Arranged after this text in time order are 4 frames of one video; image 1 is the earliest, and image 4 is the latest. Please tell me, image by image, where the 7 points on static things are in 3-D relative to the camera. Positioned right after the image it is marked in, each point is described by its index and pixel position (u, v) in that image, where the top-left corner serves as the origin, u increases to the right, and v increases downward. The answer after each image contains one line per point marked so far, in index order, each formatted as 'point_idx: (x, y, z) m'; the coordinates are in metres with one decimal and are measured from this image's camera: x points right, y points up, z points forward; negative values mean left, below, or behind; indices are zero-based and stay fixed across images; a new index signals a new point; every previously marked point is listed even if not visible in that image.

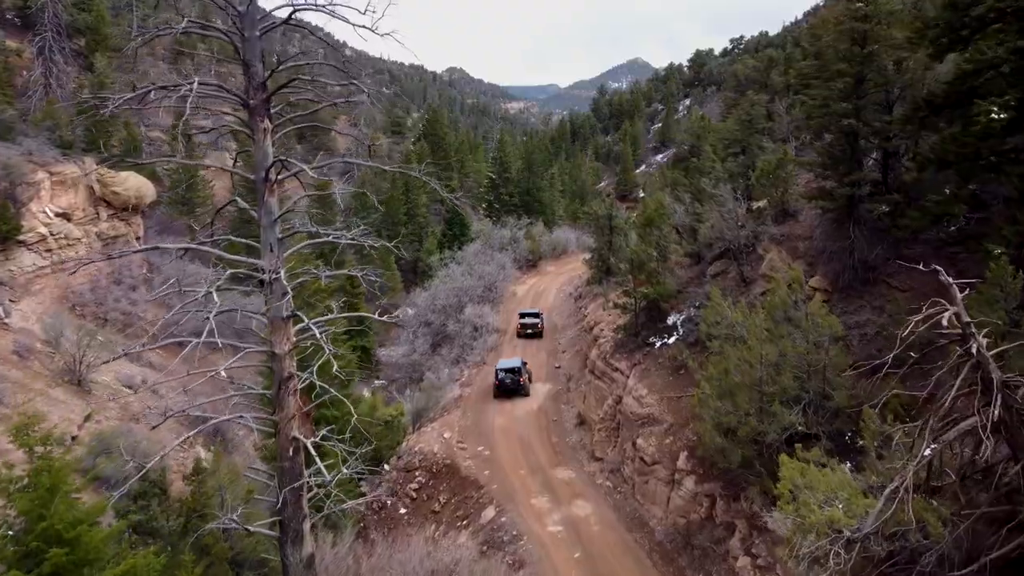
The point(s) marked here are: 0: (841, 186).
0: (+5.8, +1.8, +14.4) m
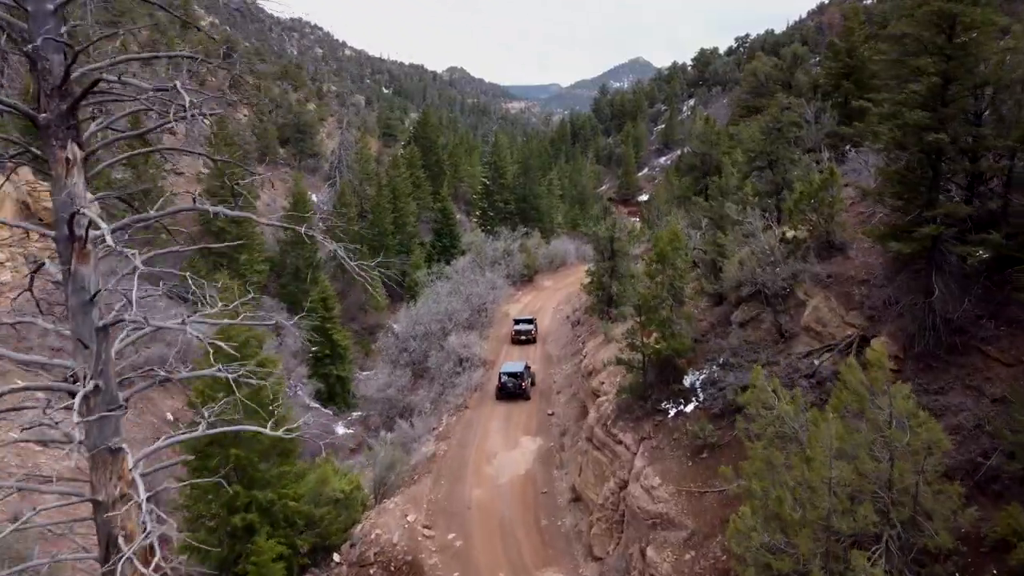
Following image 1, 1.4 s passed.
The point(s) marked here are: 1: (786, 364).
0: (+5.5, +0.9, +10.9) m
1: (+4.2, -1.2, +12.4) m
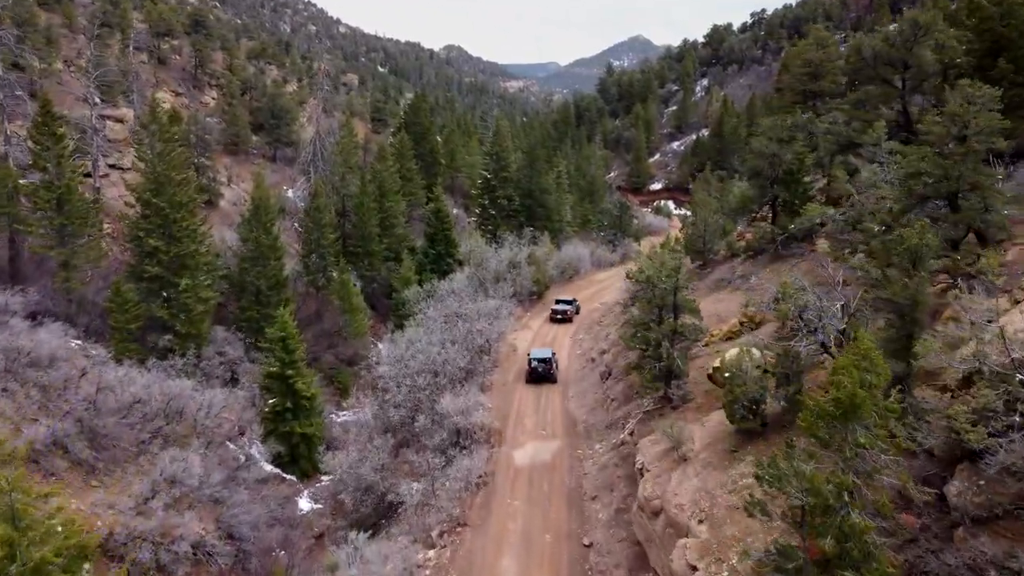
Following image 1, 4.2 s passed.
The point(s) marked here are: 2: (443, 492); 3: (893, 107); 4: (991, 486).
0: (+5.8, -0.7, +4.2) m
1: (+4.6, -2.8, +5.7) m
2: (-1.5, -4.5, +17.3) m
3: (+9.4, +4.4, +19.8) m
4: (+4.5, -1.9, +7.6) m
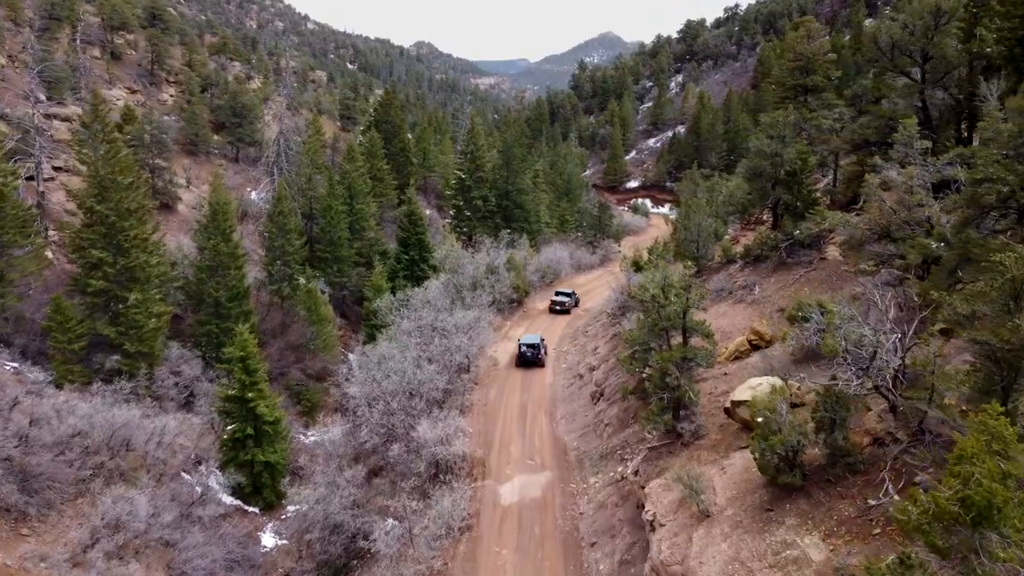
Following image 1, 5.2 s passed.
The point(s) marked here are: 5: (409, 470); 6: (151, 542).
0: (+6.0, -1.1, +2.4) m
1: (+4.7, -3.1, +3.9) m
2: (-1.7, -4.9, +15.4) m
3: (+9.0, +4.2, +18.1) m
4: (+4.6, -2.2, +5.8) m
5: (-2.4, -4.3, +18.5) m
6: (-8.1, -5.7, +18.0) m
